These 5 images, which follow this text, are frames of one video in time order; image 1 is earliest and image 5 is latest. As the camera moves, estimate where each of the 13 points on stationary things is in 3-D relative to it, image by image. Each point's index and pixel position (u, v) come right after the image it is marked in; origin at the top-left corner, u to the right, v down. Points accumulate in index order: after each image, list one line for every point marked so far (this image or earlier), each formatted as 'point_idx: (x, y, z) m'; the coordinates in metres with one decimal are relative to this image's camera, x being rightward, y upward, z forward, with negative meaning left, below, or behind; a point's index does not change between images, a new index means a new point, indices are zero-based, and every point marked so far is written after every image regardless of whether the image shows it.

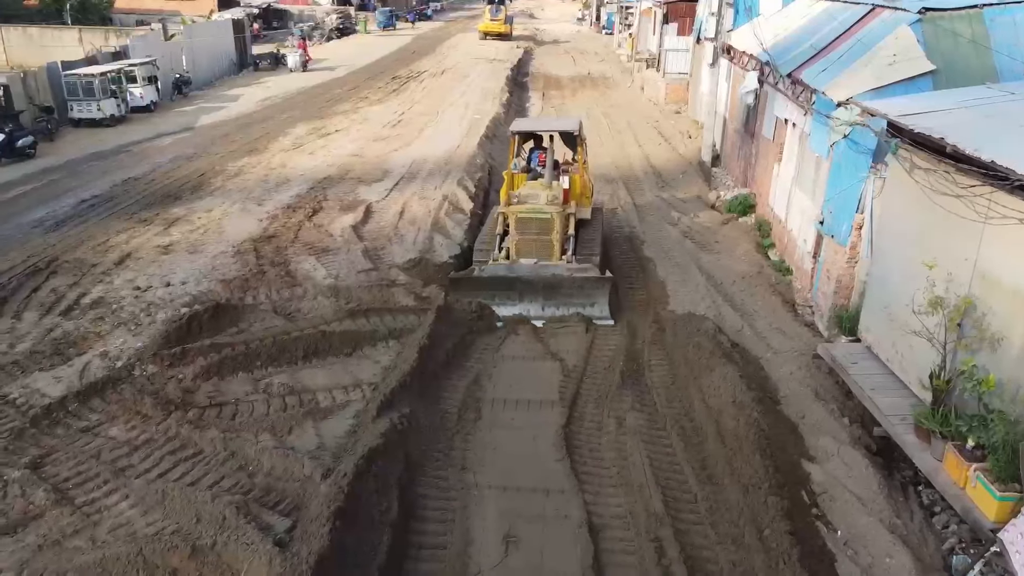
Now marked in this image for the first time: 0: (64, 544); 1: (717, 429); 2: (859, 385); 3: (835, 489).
0: (-3.2, -1.8, +5.5) m
1: (+2.0, -1.3, +7.5) m
2: (+3.3, -0.9, +7.4) m
3: (+2.8, -1.8, +6.9) m
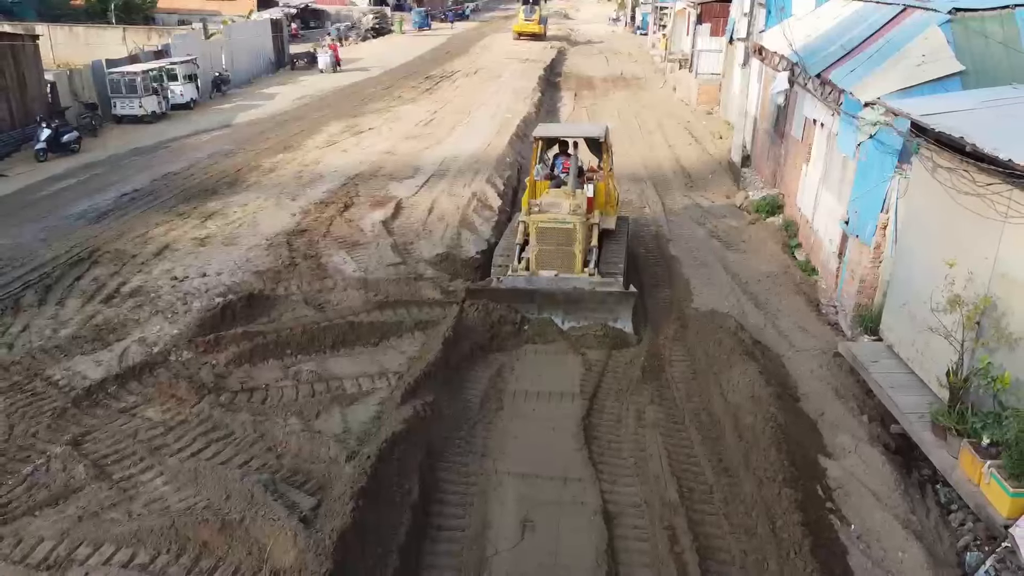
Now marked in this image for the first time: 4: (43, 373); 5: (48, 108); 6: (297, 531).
0: (-3.1, -1.7, +5.8) m
1: (+2.2, -1.3, +7.6) m
2: (+3.5, -0.9, +7.4) m
3: (+3.0, -1.7, +6.9) m
4: (-4.8, -0.9, +8.0) m
5: (-11.4, +4.4, +19.1) m
6: (-1.5, -1.7, +5.5) m
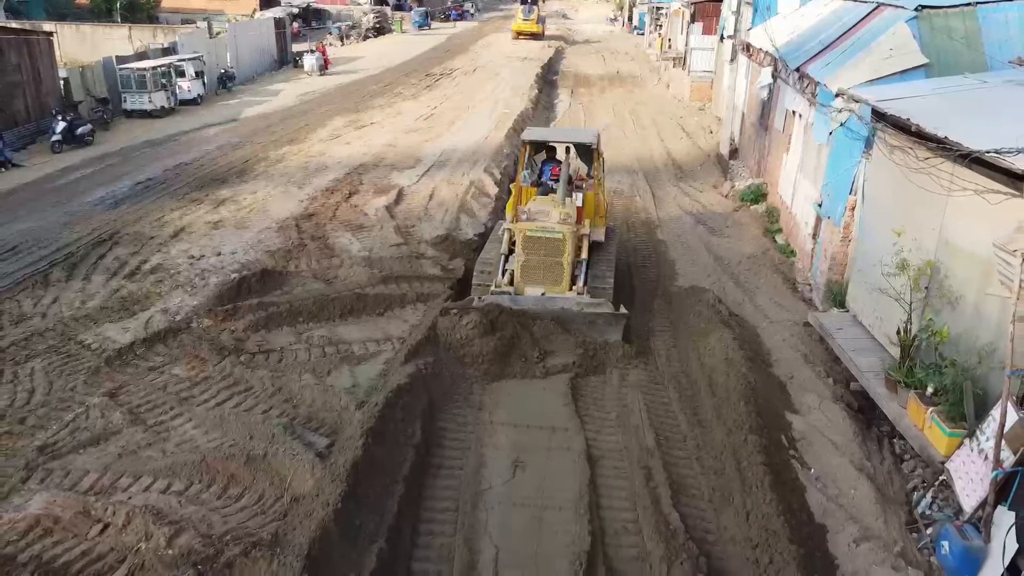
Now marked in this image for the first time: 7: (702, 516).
0: (-3.1, -1.4, +6.5) m
1: (+2.1, -1.0, +8.3) m
2: (+3.5, -0.6, +8.2) m
3: (+2.9, -1.4, +7.6) m
4: (-4.8, -0.6, +8.7) m
5: (-11.4, +4.7, +19.8) m
6: (-1.6, -1.4, +6.2) m
7: (+1.5, -1.9, +6.3) m
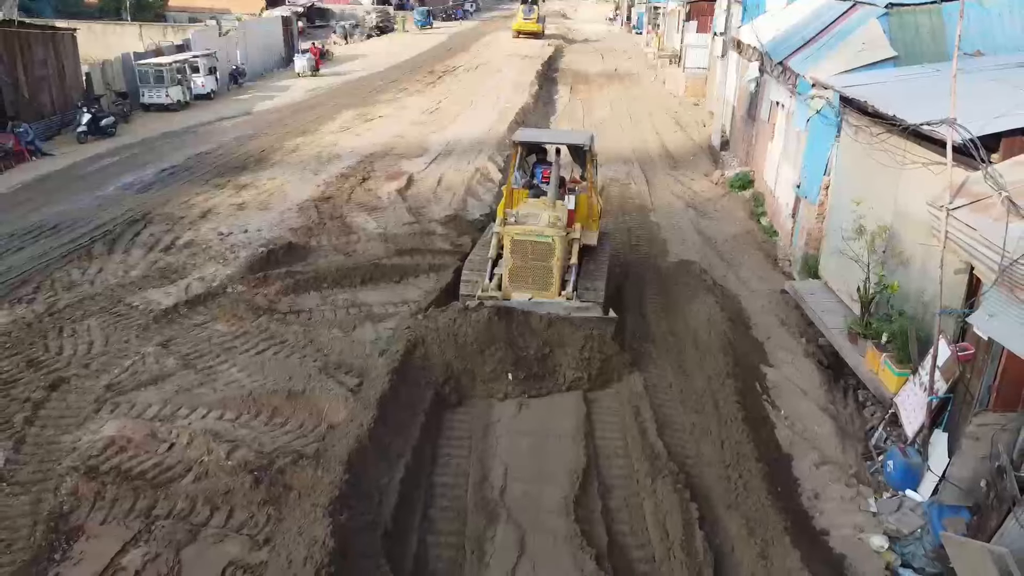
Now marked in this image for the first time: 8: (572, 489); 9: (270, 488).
0: (-3.1, -1.0, +7.5) m
1: (+2.2, -0.6, +9.3) m
2: (+3.5, -0.2, +9.1) m
3: (+3.0, -1.1, +8.6) m
4: (-4.8, -0.2, +9.6) m
5: (-11.4, +5.1, +20.7) m
6: (-1.5, -1.0, +7.2) m
7: (+1.6, -1.5, +7.3) m
8: (+0.5, -1.7, +6.5) m
9: (-1.9, -1.6, +6.0) m
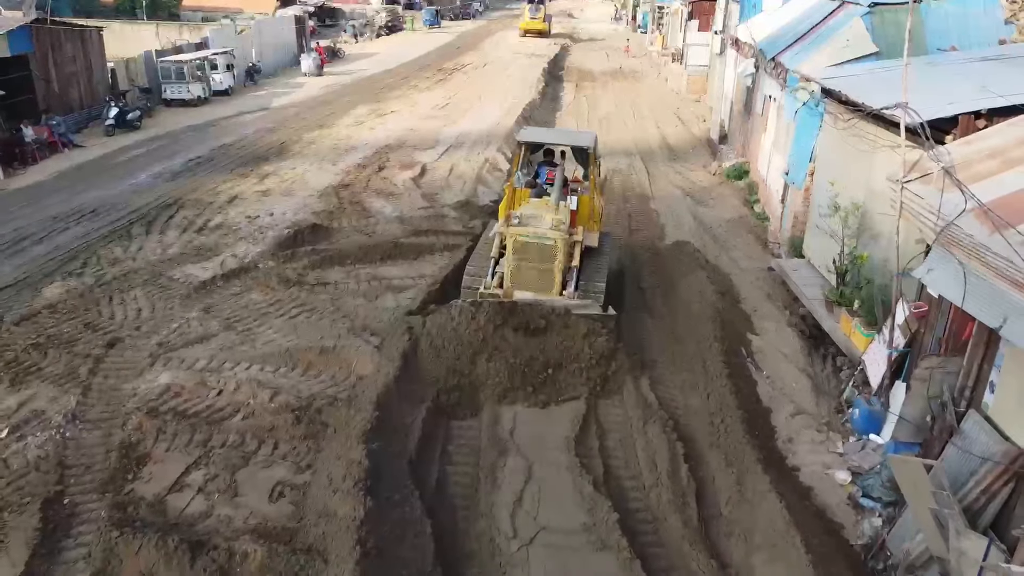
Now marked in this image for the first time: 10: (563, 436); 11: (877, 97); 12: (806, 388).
0: (-3.0, -0.6, +8.4) m
1: (+2.3, -0.3, +10.1) m
2: (+3.6, +0.1, +10.0) m
3: (+3.1, -0.7, +9.4) m
4: (-4.7, +0.2, +10.5) m
5: (-11.2, +5.5, +21.7) m
6: (-1.4, -0.7, +8.0) m
7: (+1.7, -1.1, +8.2) m
8: (+0.6, -1.4, +7.4) m
9: (-1.8, -1.2, +6.9) m
10: (+0.5, -1.4, +7.3) m
11: (+3.9, +2.0, +8.2) m
12: (+3.3, -1.1, +8.6) m
